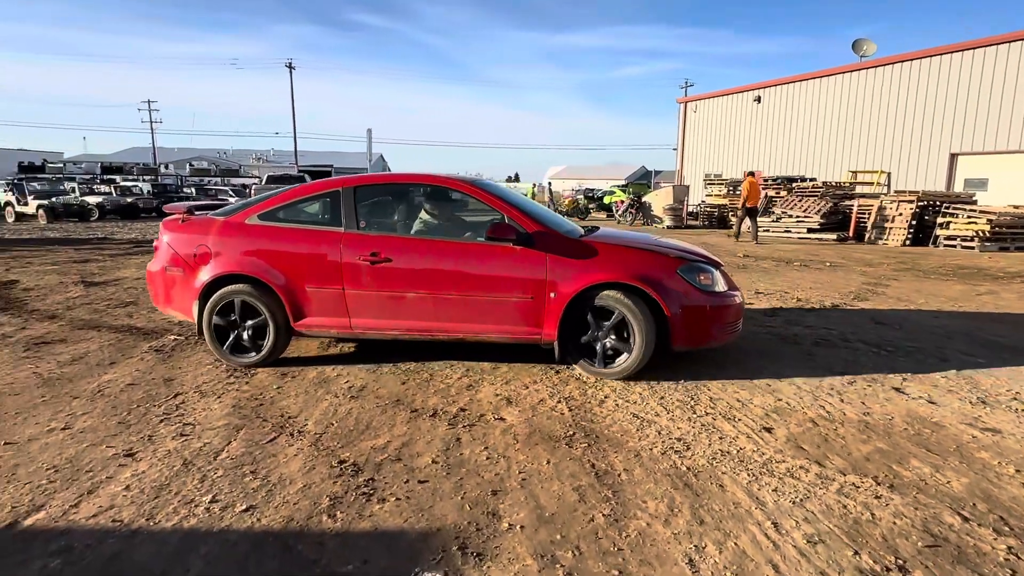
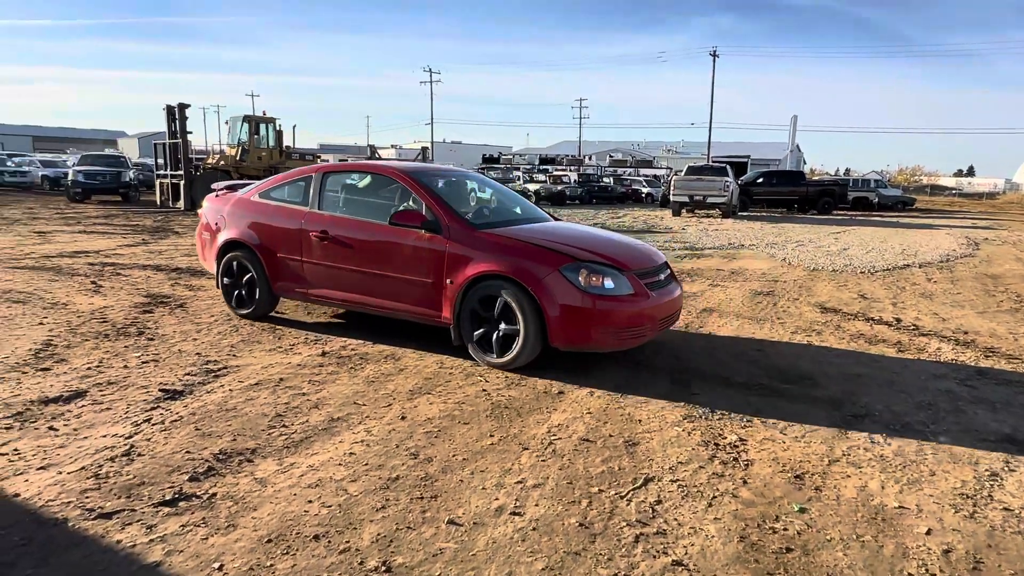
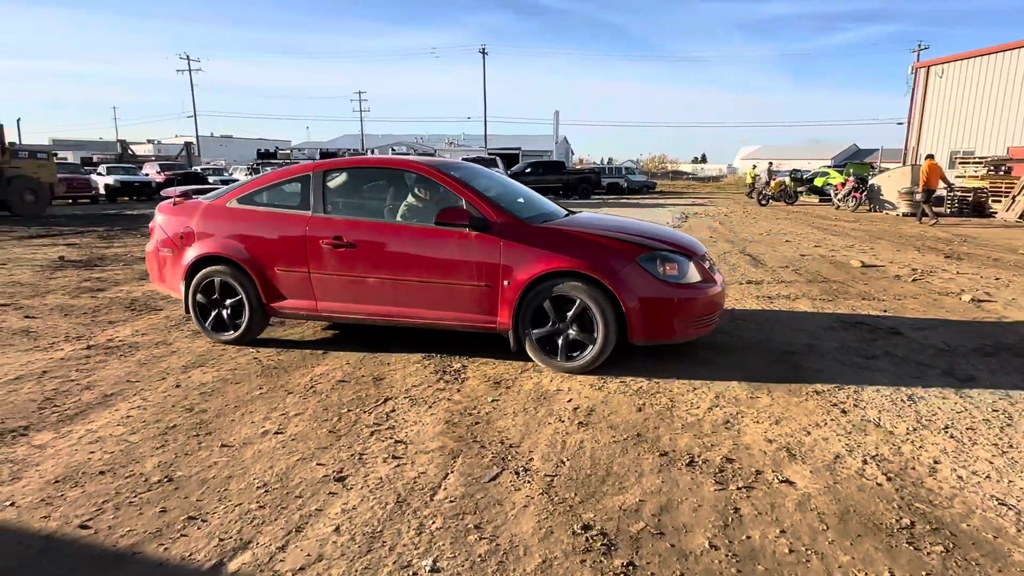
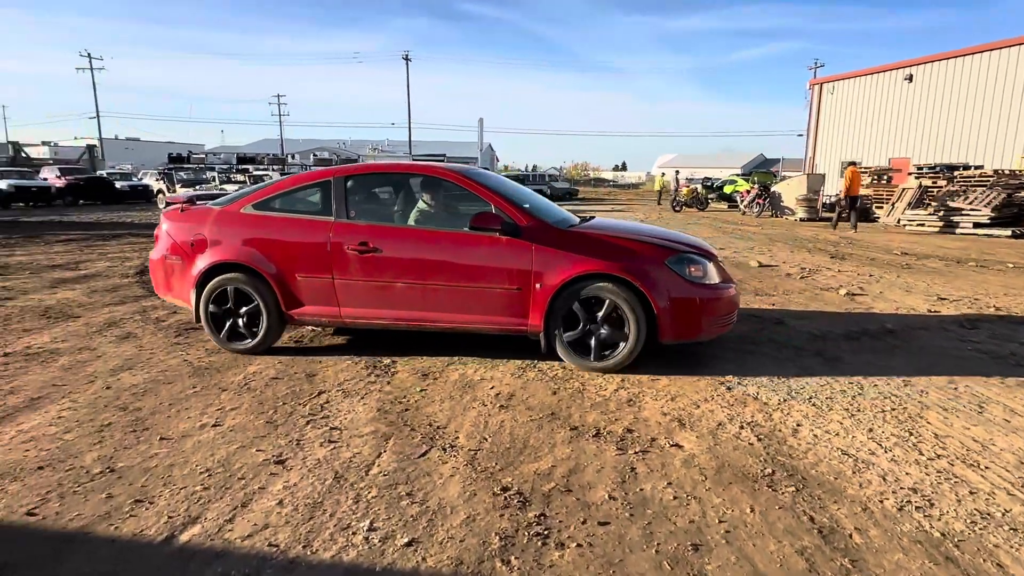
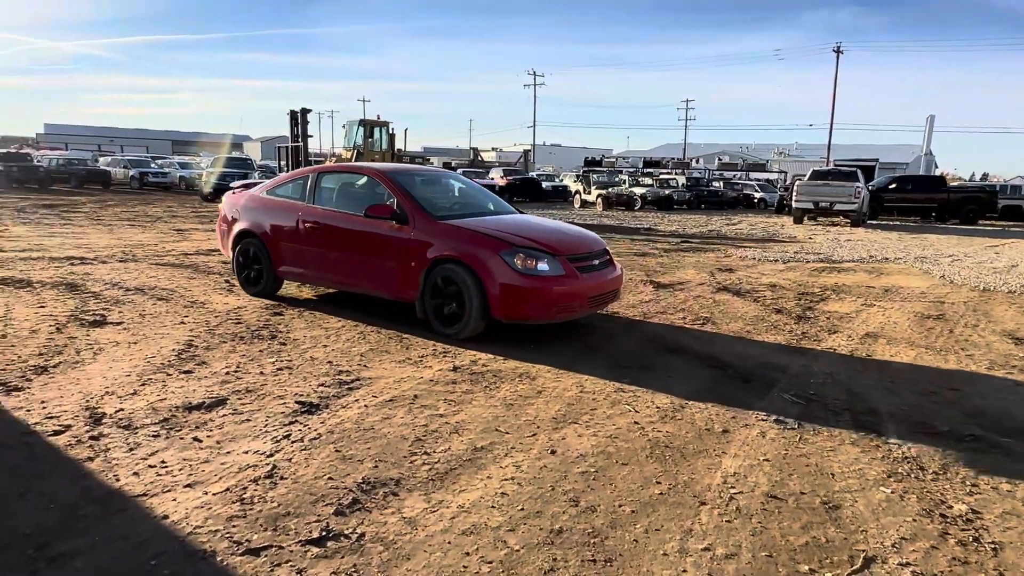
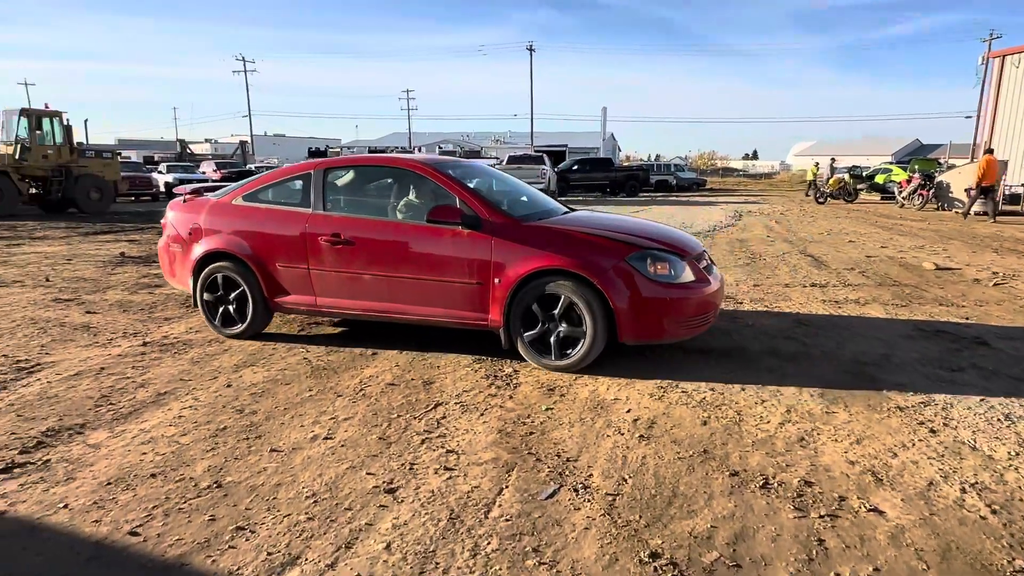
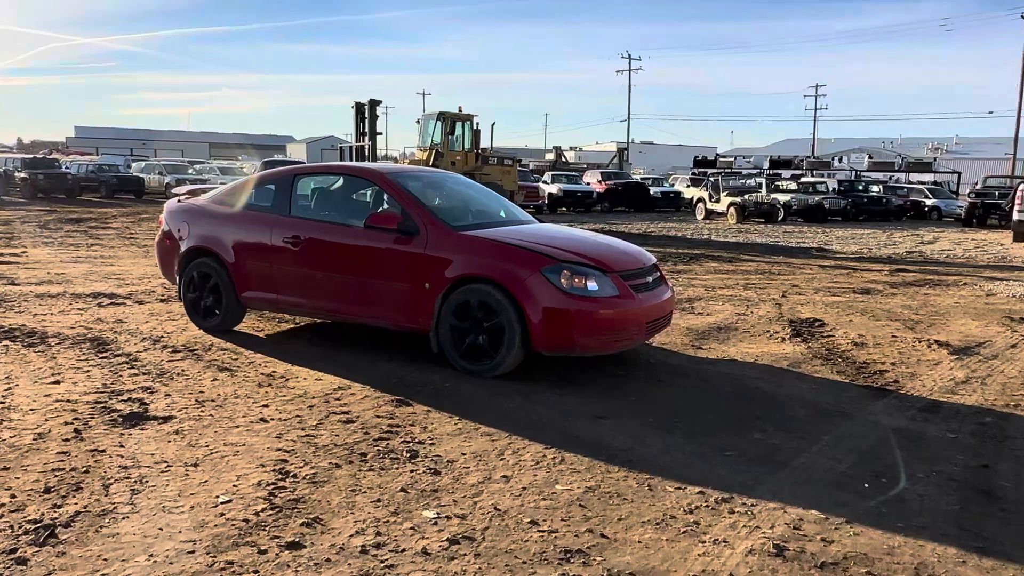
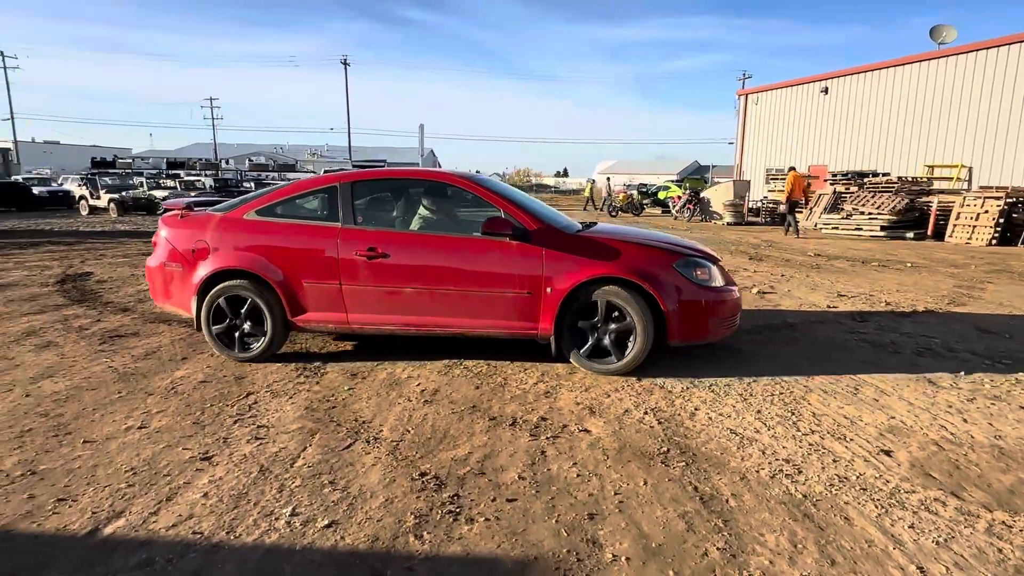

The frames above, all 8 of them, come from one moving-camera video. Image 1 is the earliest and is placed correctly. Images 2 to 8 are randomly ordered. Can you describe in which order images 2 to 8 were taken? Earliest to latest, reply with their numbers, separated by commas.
8, 4, 3, 6, 2, 5, 7
